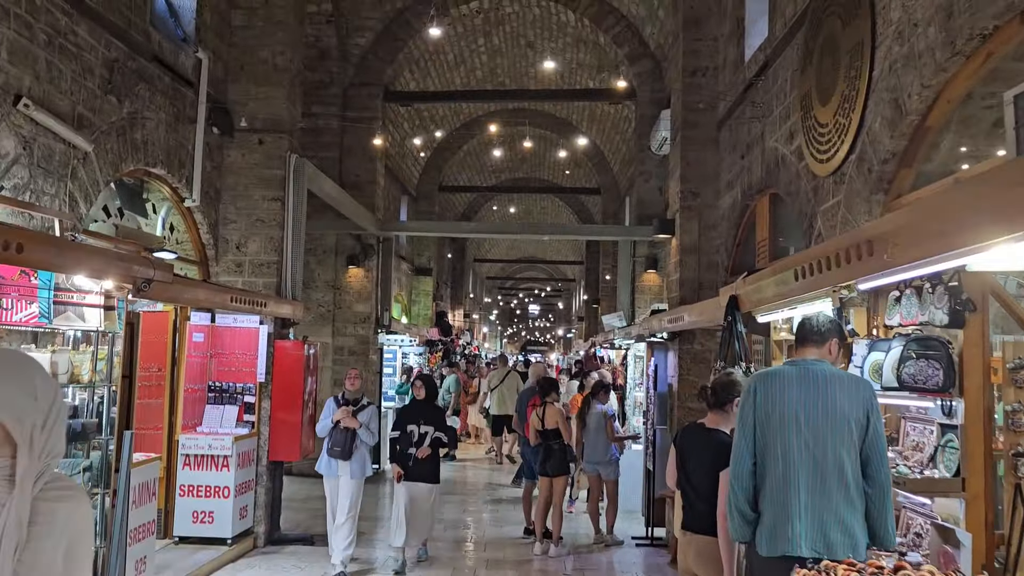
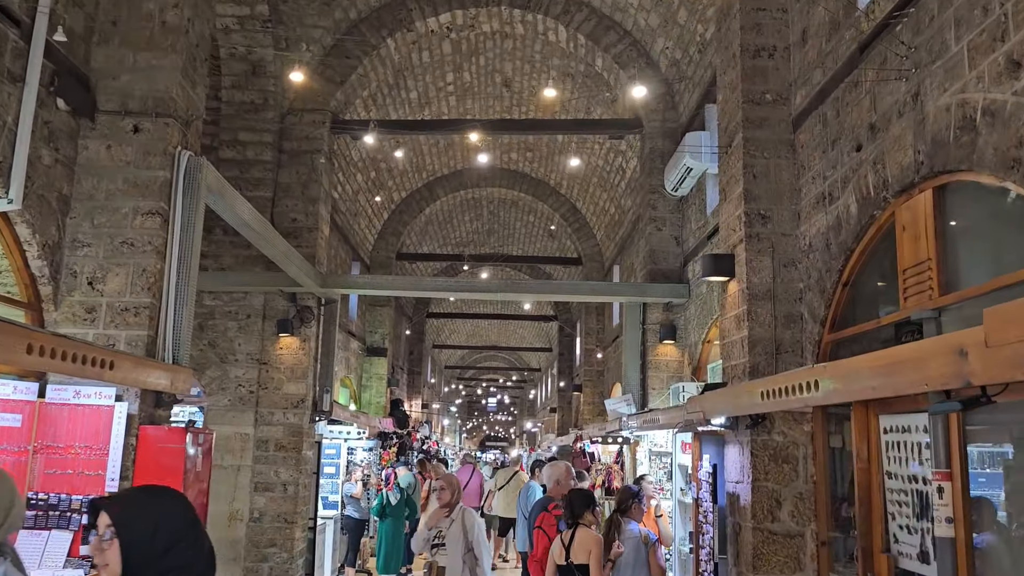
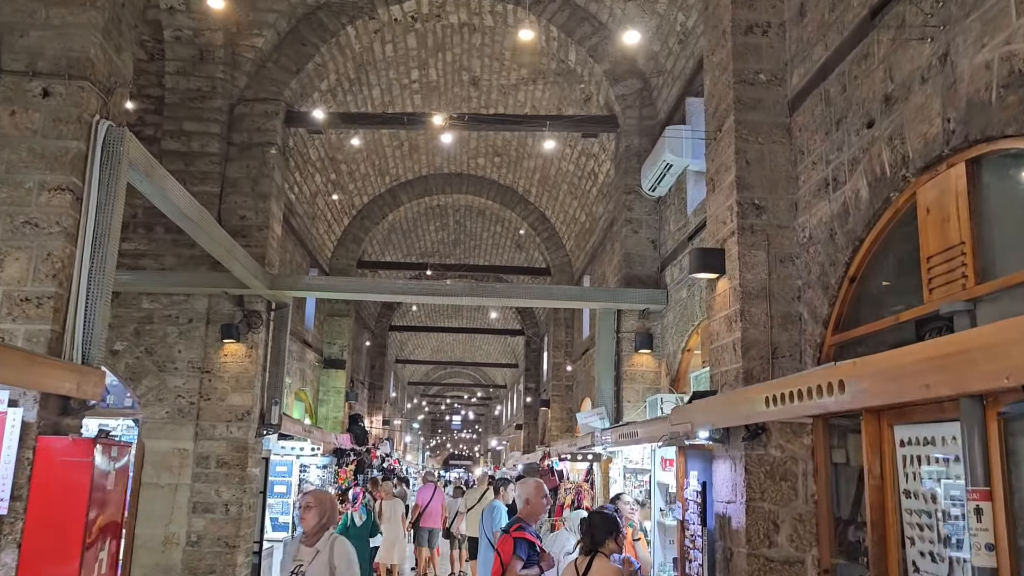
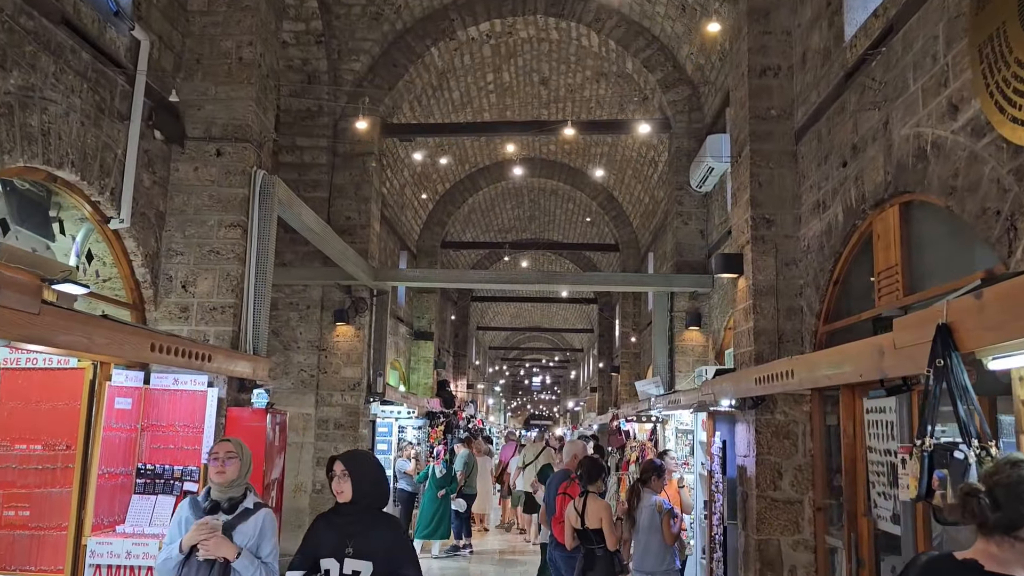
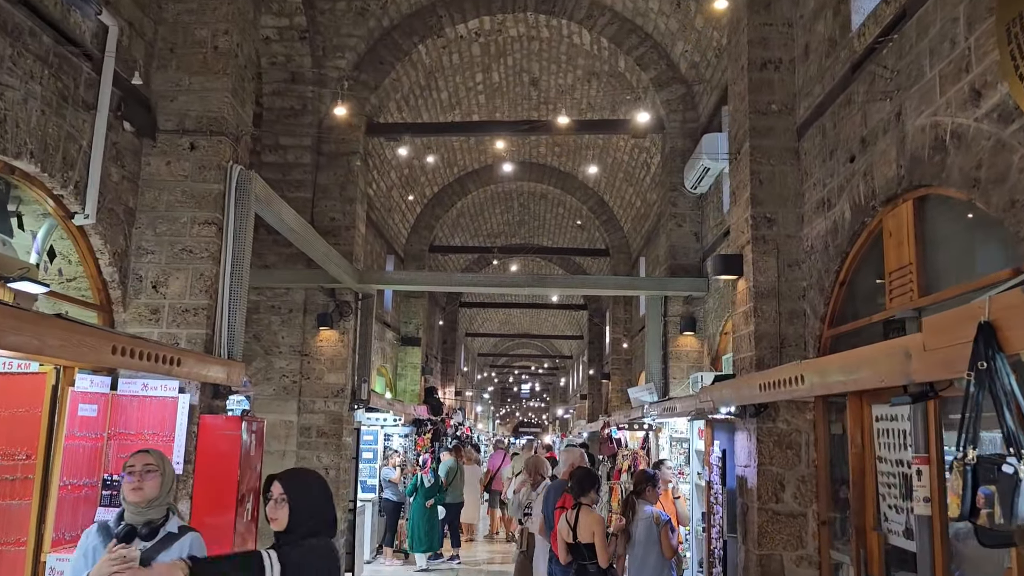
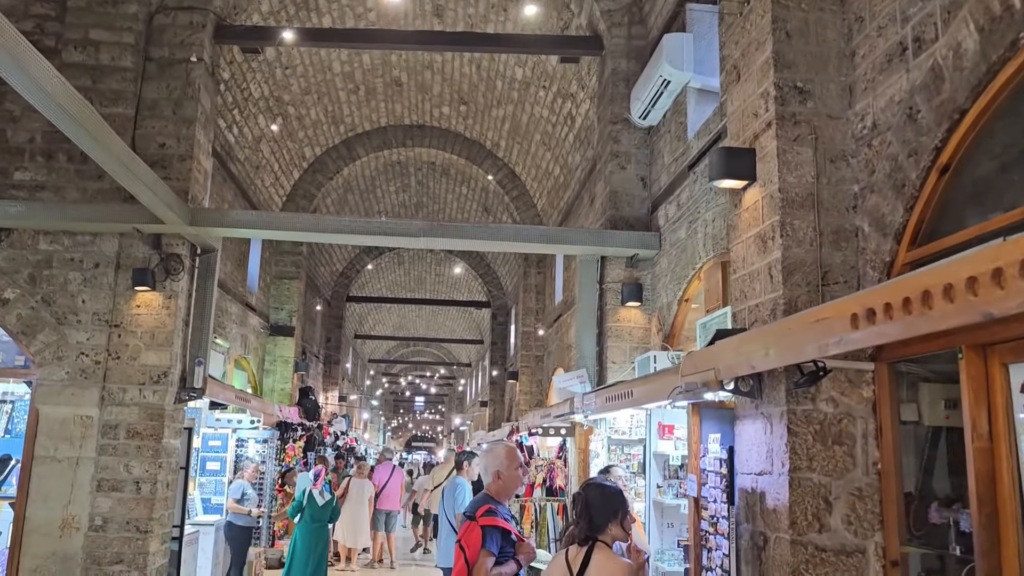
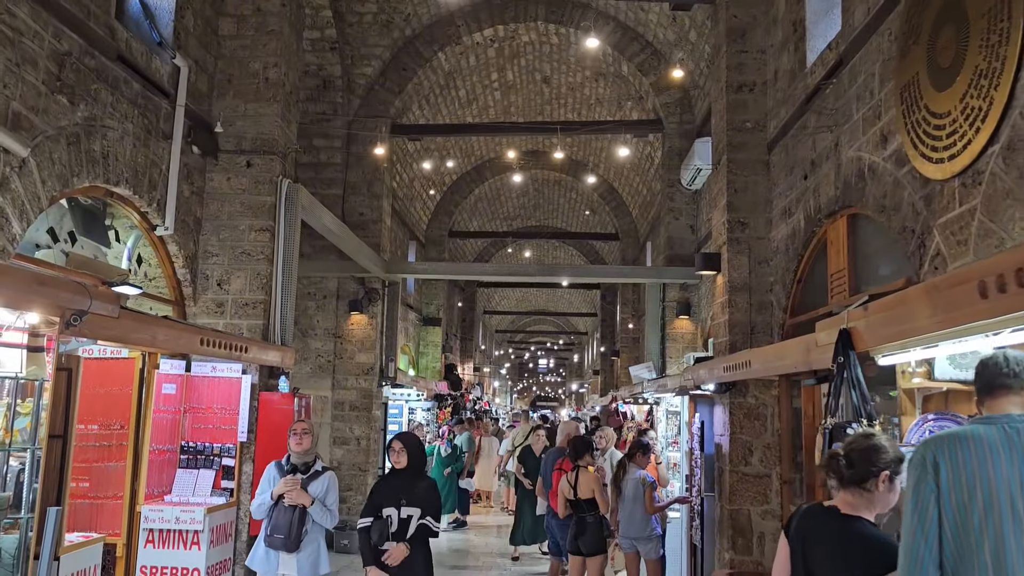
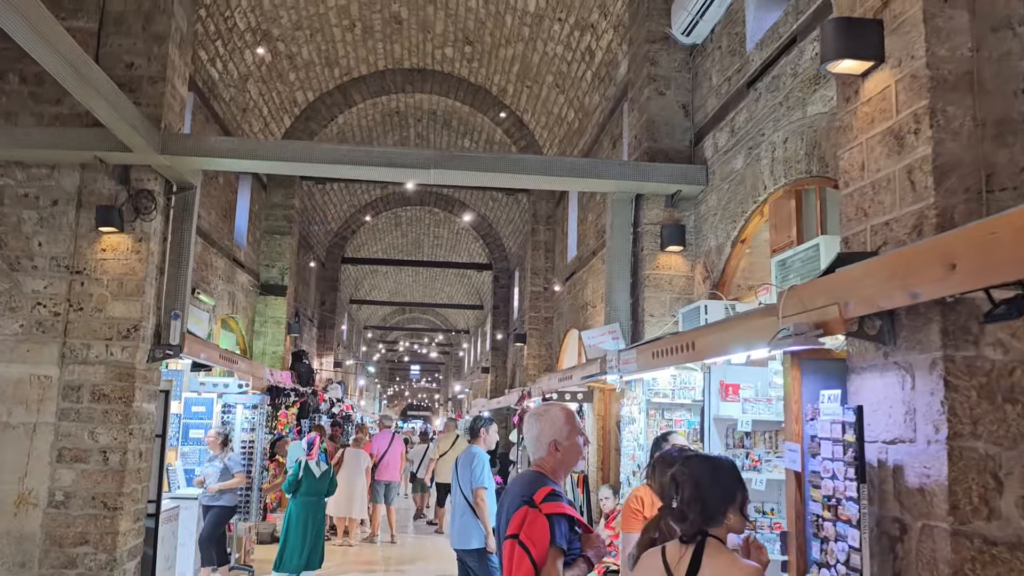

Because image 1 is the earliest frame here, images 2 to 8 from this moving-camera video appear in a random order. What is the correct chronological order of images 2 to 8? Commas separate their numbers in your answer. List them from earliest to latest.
7, 4, 5, 2, 3, 6, 8
